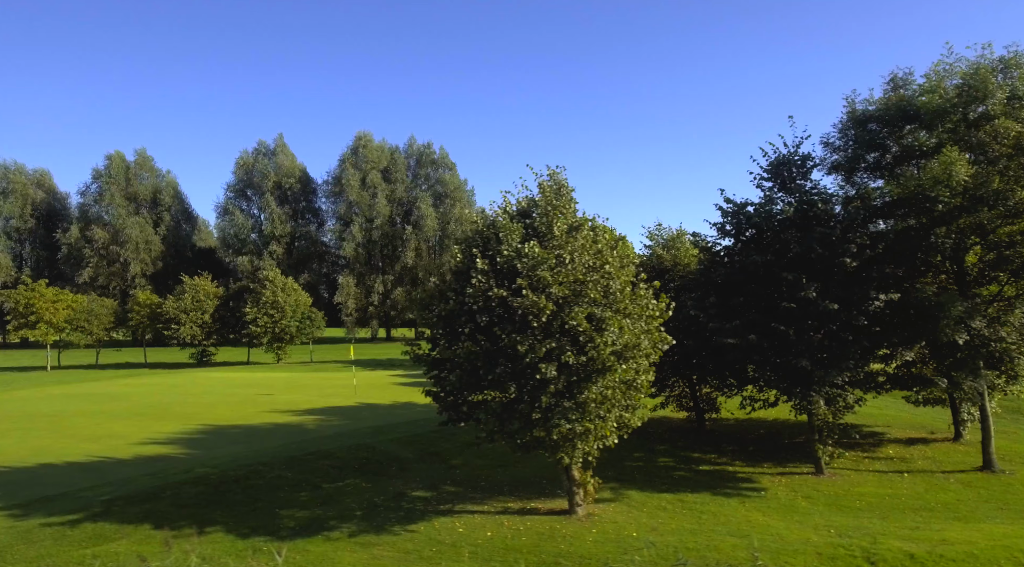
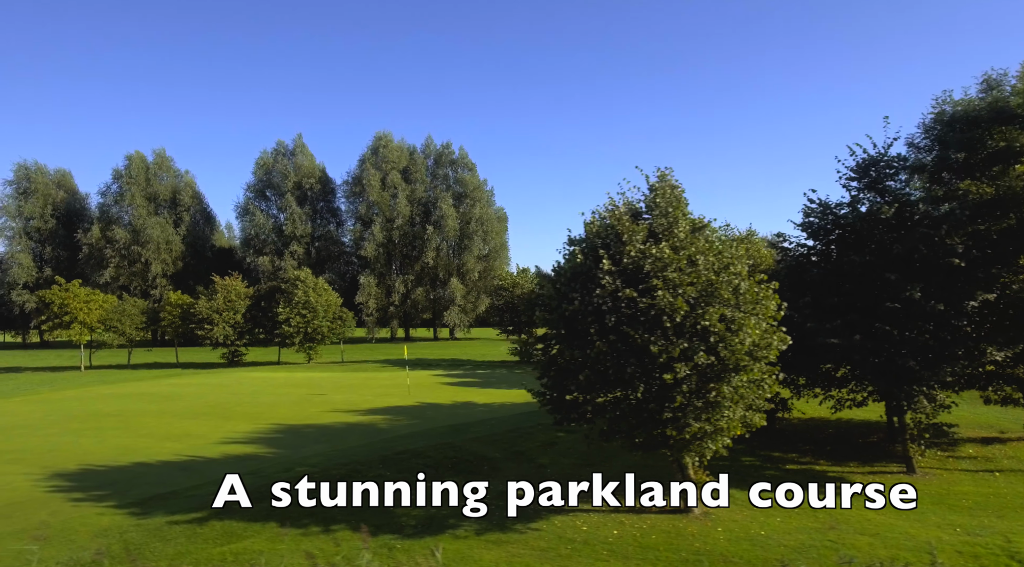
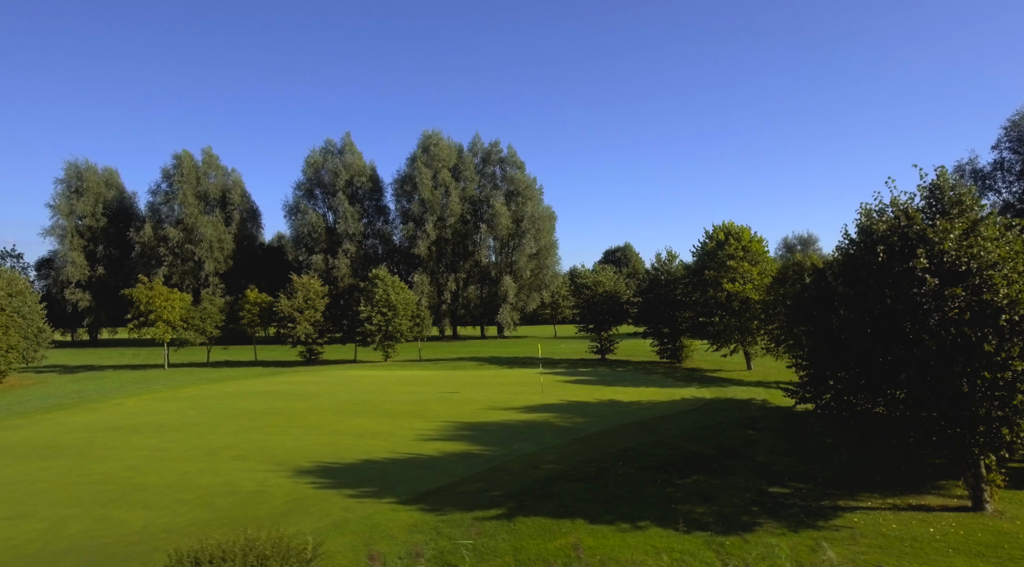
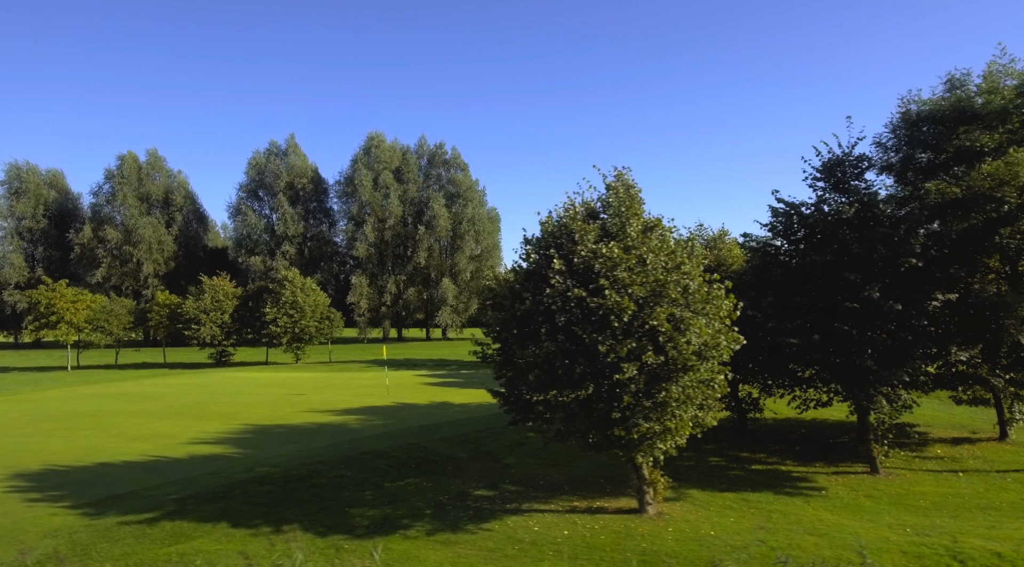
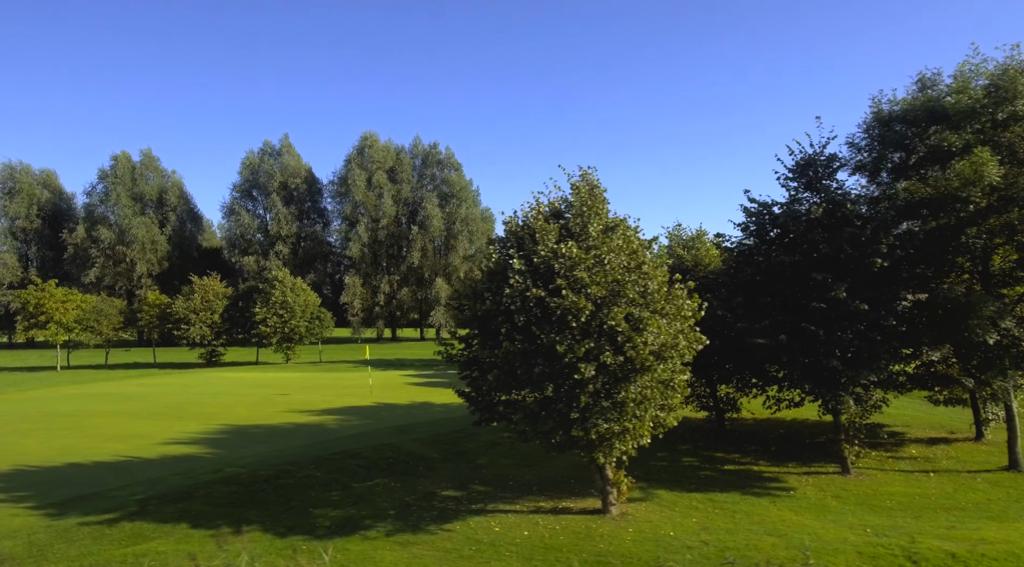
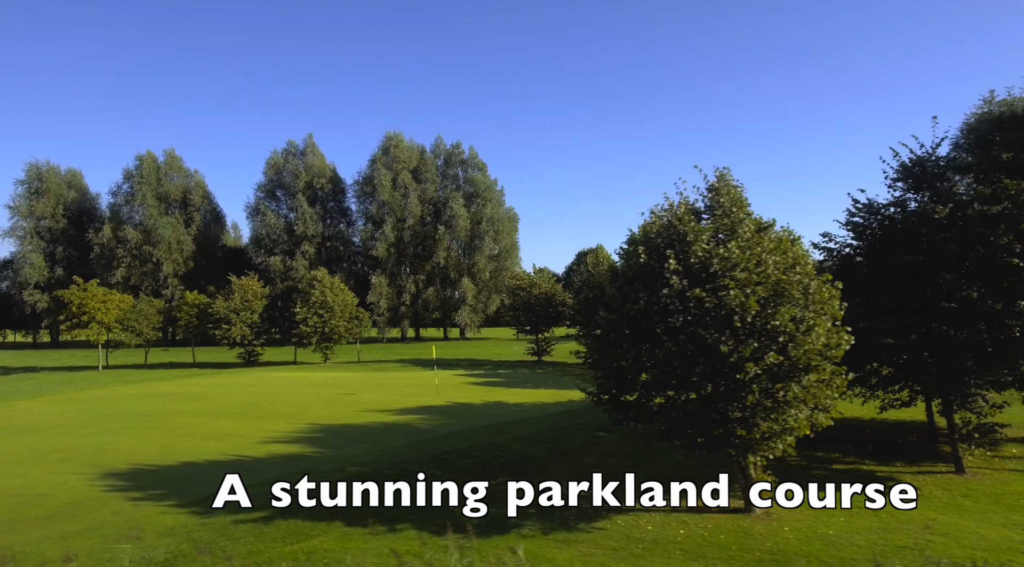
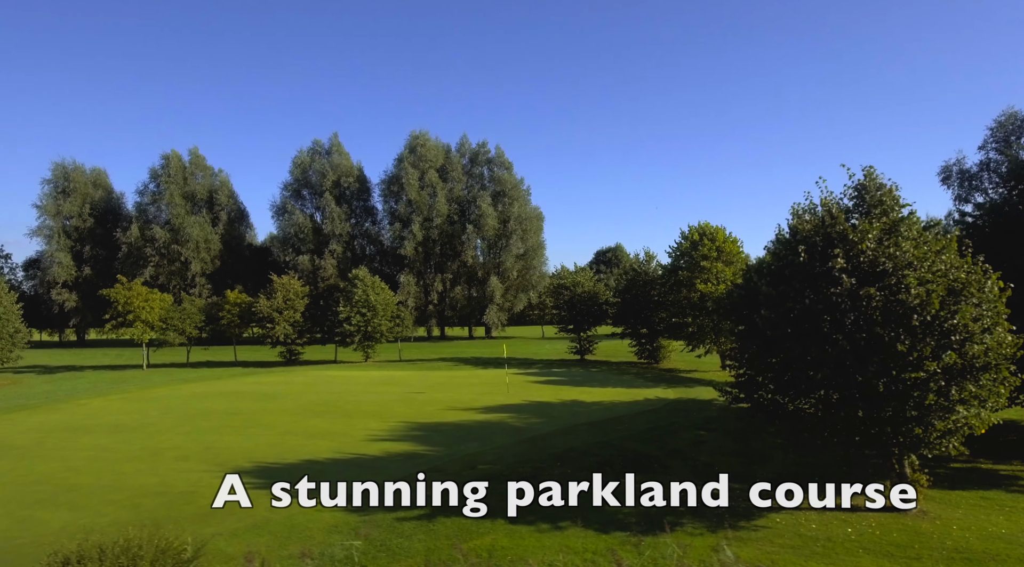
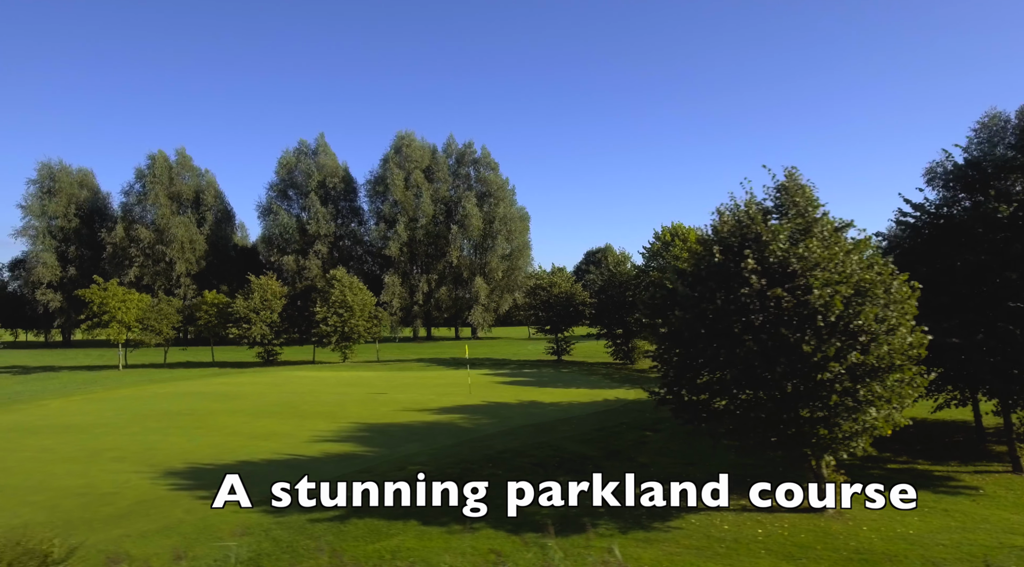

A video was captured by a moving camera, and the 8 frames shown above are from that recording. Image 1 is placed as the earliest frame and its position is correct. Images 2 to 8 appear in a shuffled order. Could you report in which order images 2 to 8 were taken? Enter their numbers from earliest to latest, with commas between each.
5, 4, 2, 6, 8, 7, 3
